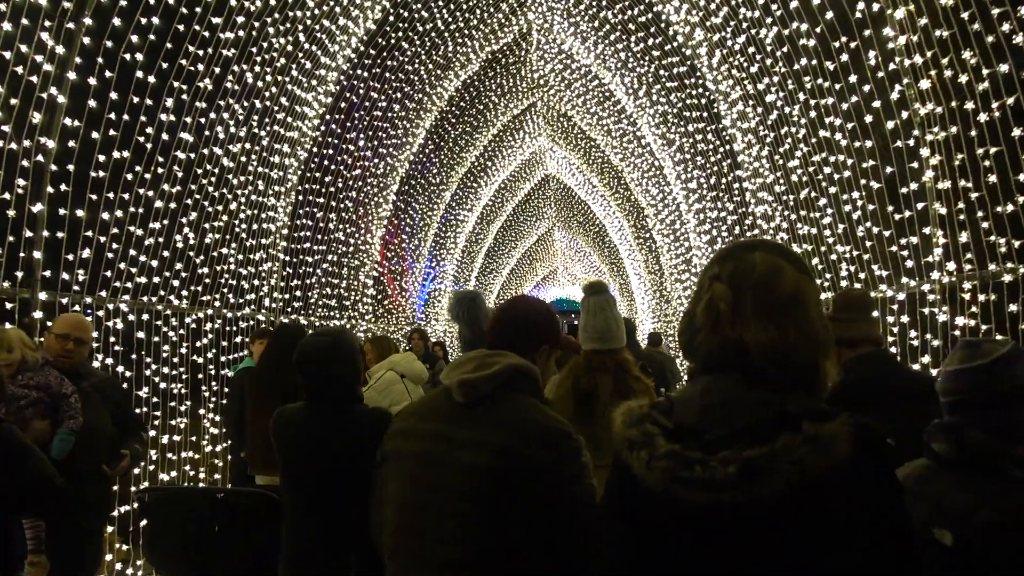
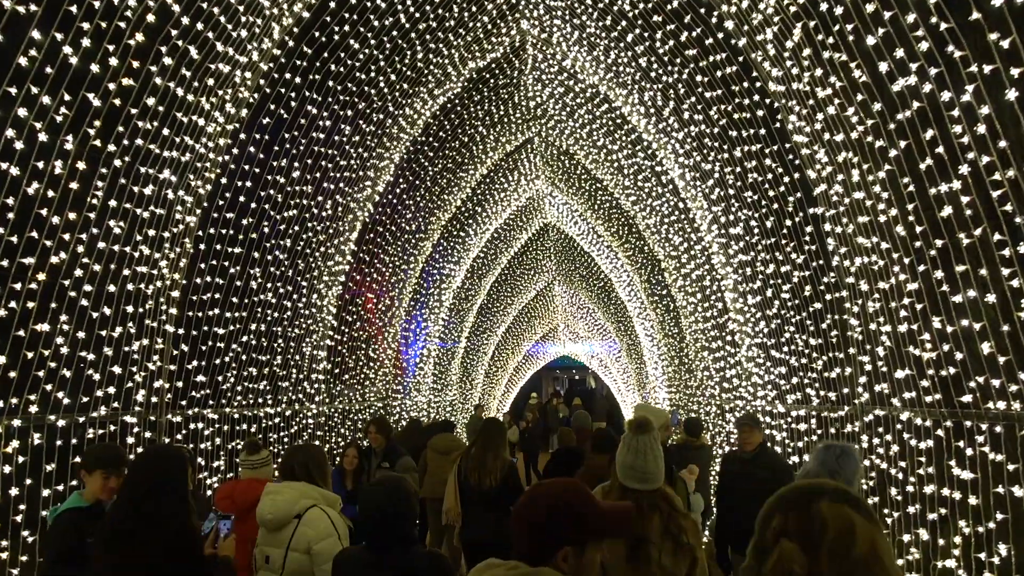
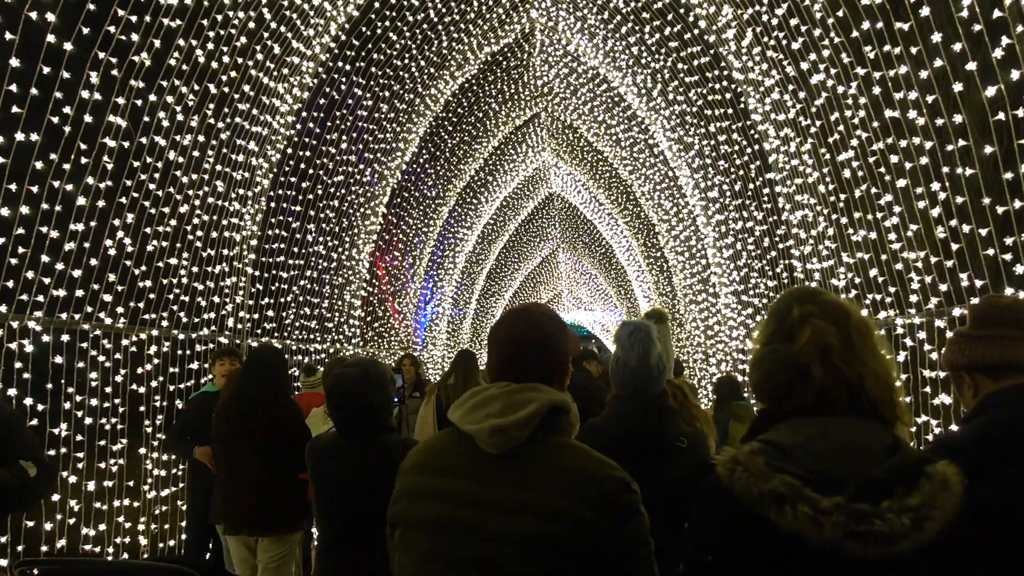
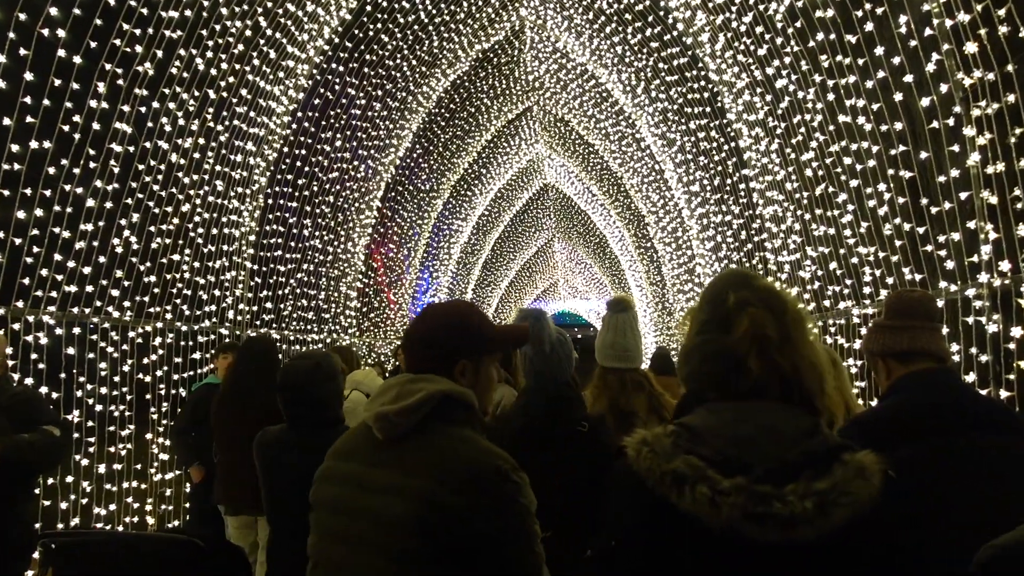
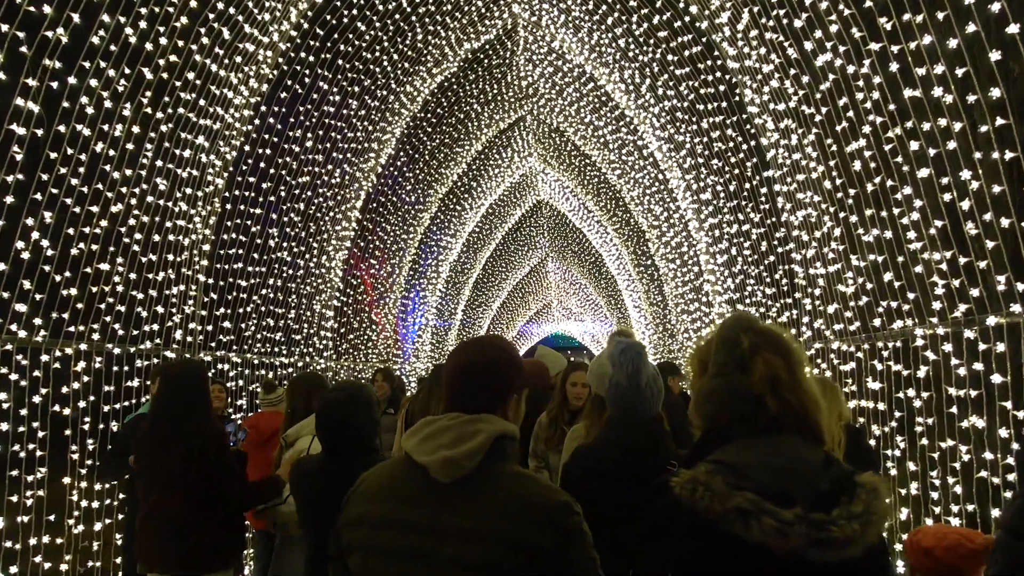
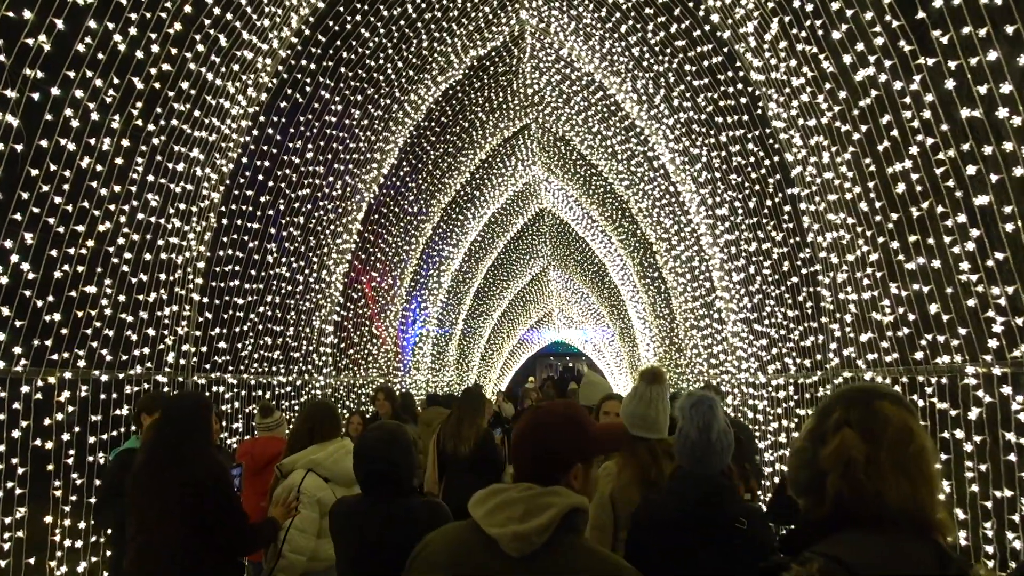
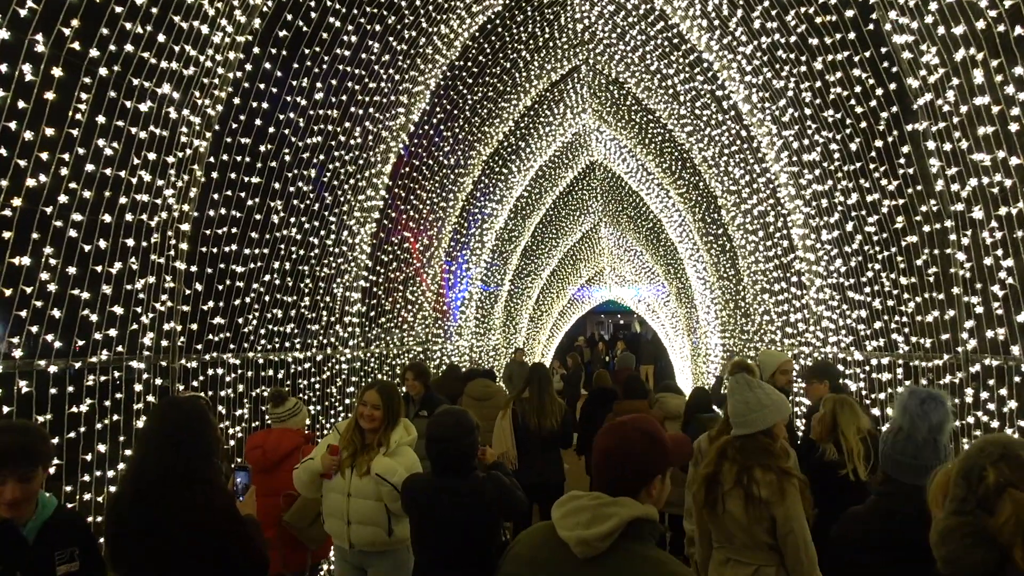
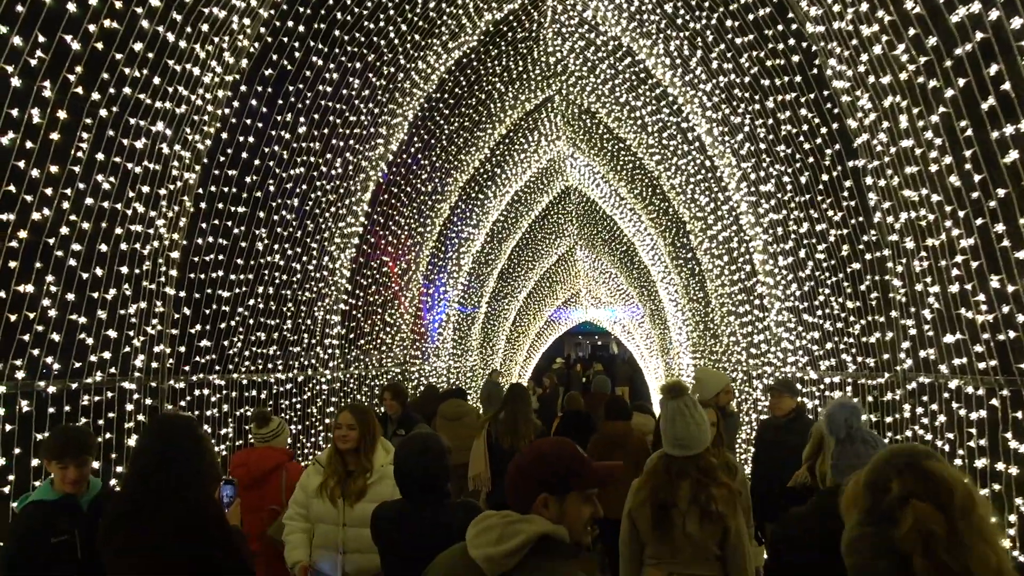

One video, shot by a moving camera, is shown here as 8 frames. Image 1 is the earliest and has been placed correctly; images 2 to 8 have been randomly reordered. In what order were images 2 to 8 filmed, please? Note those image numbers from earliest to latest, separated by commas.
4, 3, 5, 6, 2, 8, 7
